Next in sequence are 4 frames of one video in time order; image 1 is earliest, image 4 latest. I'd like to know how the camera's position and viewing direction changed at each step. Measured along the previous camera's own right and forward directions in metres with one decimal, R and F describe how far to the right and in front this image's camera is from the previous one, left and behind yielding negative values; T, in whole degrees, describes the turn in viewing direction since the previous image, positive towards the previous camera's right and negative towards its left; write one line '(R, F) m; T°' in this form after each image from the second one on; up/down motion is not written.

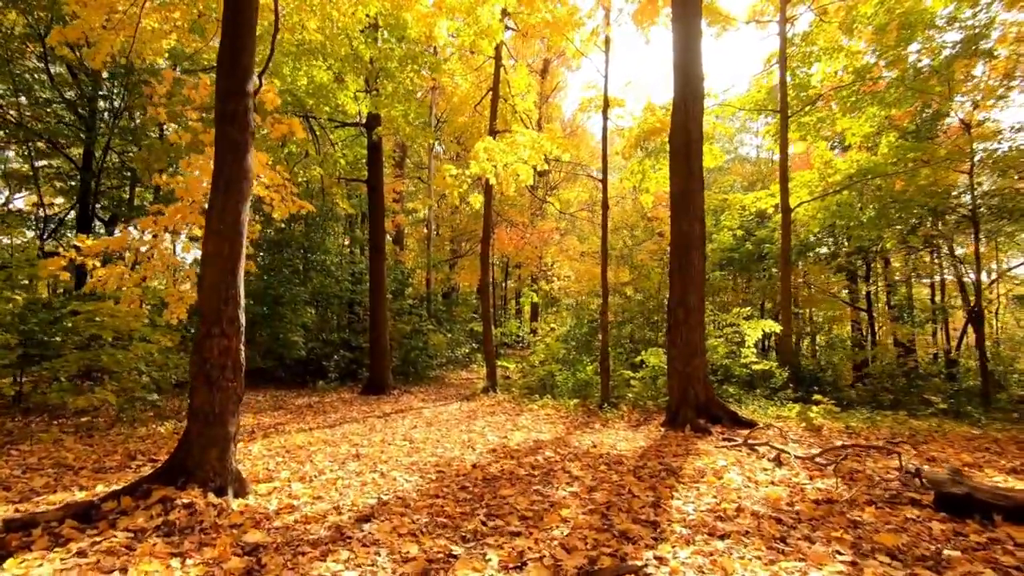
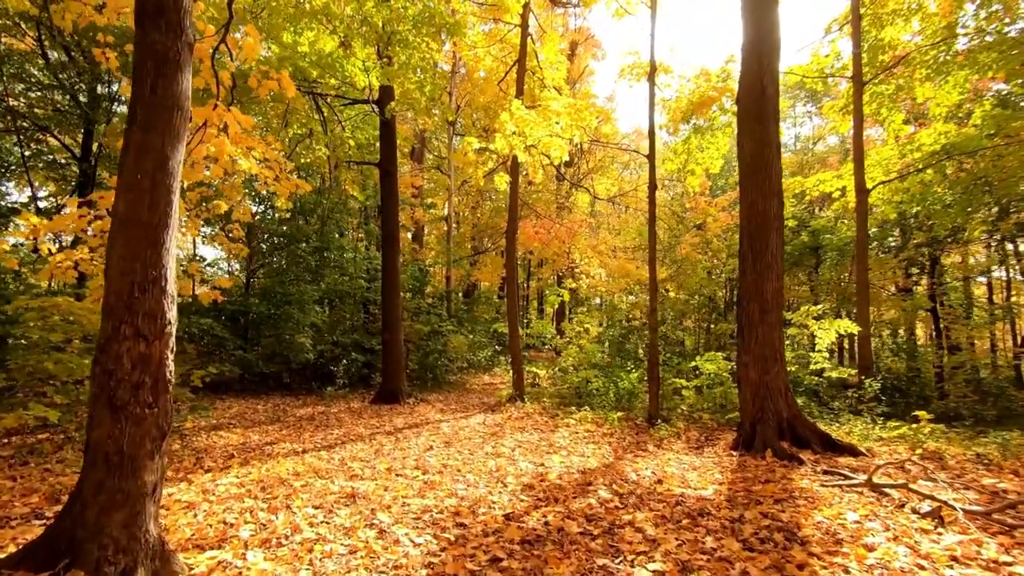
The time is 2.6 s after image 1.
(-0.2, +1.3) m; -2°
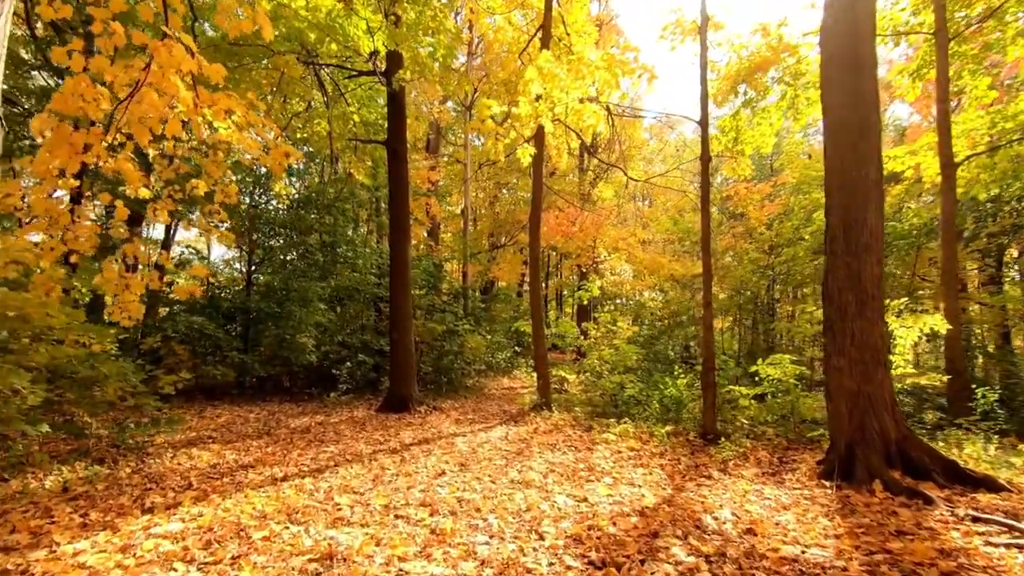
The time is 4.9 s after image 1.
(-0.1, +1.2) m; -2°
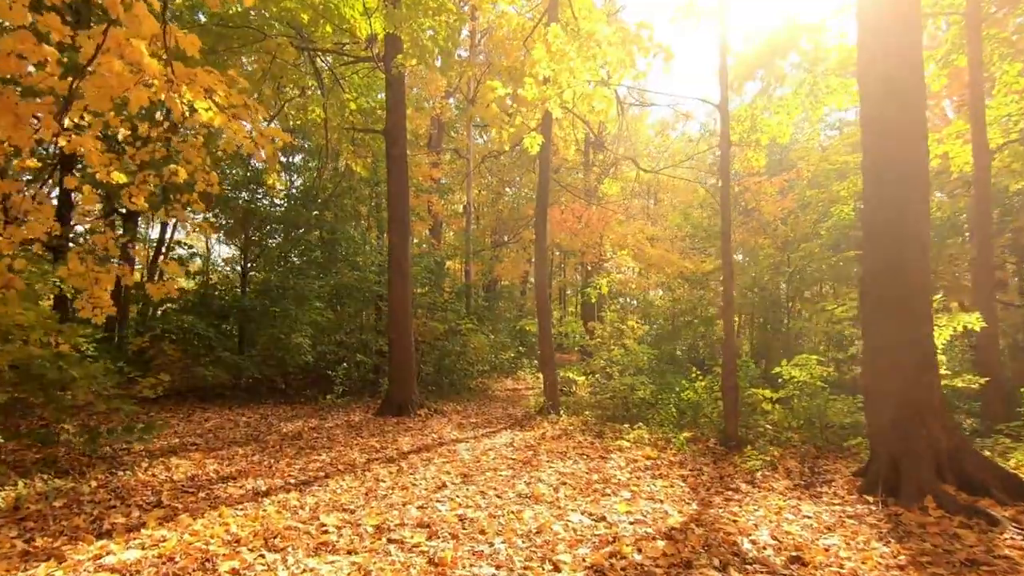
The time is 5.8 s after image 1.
(0.0, +0.5) m; 0°
